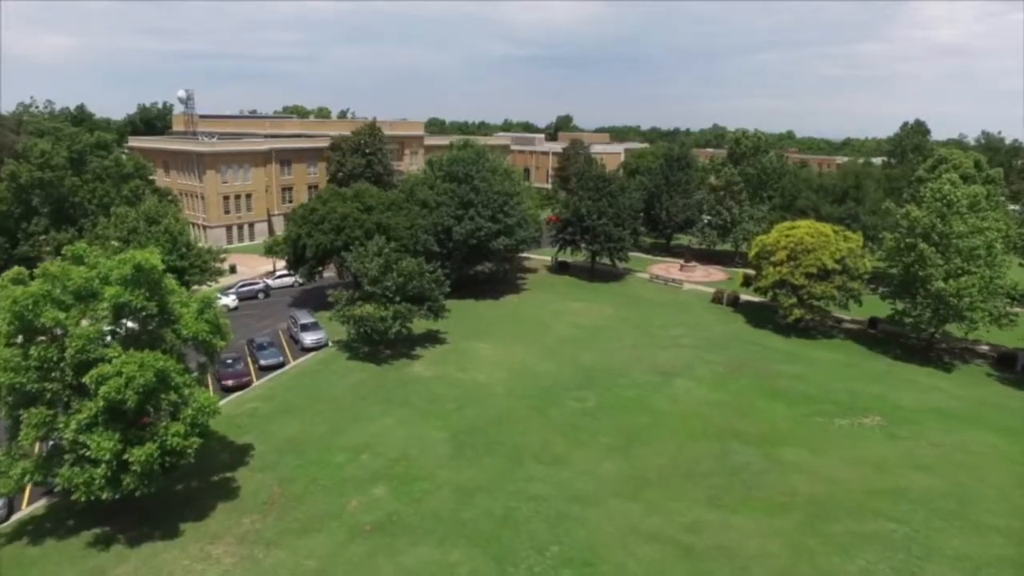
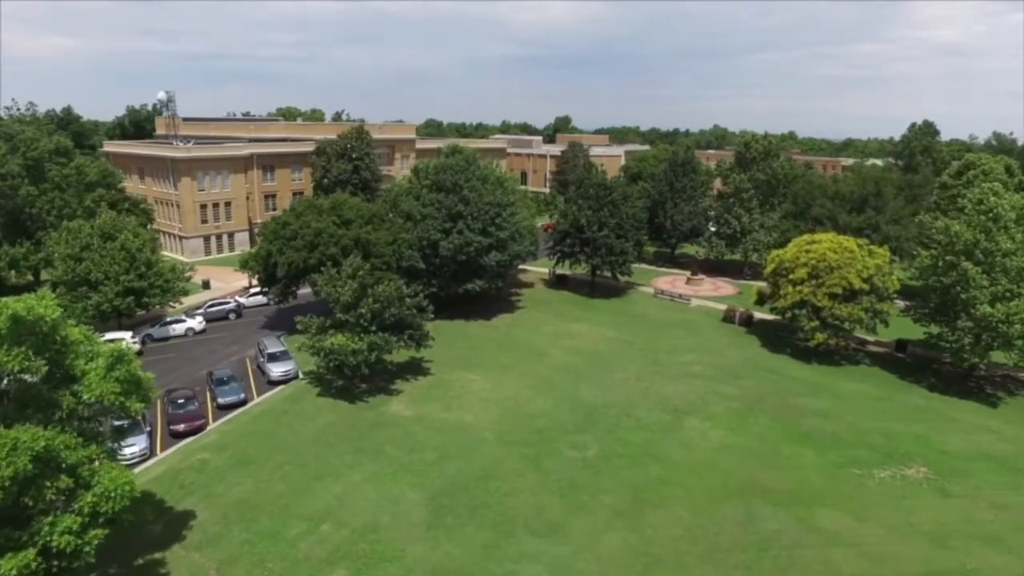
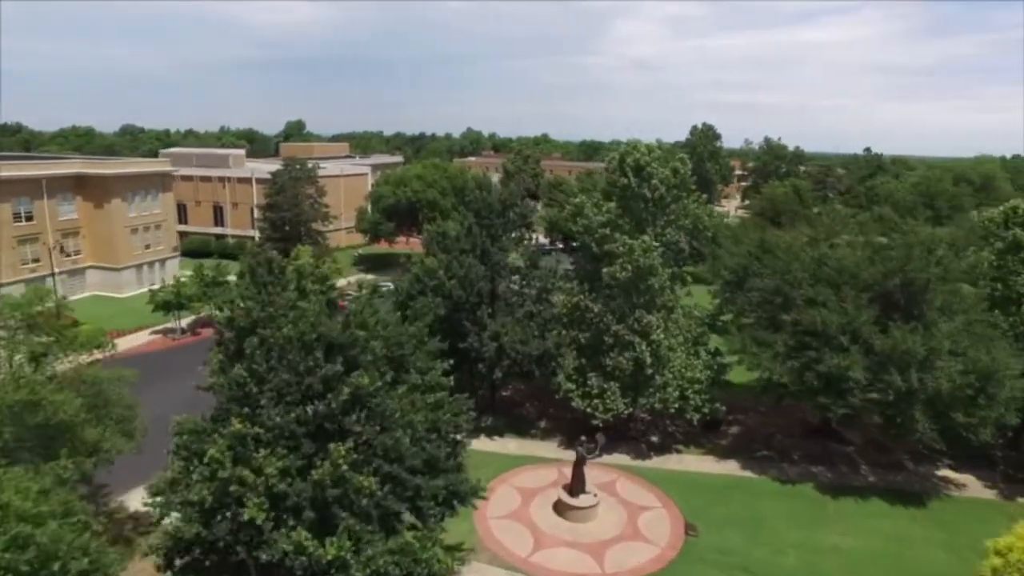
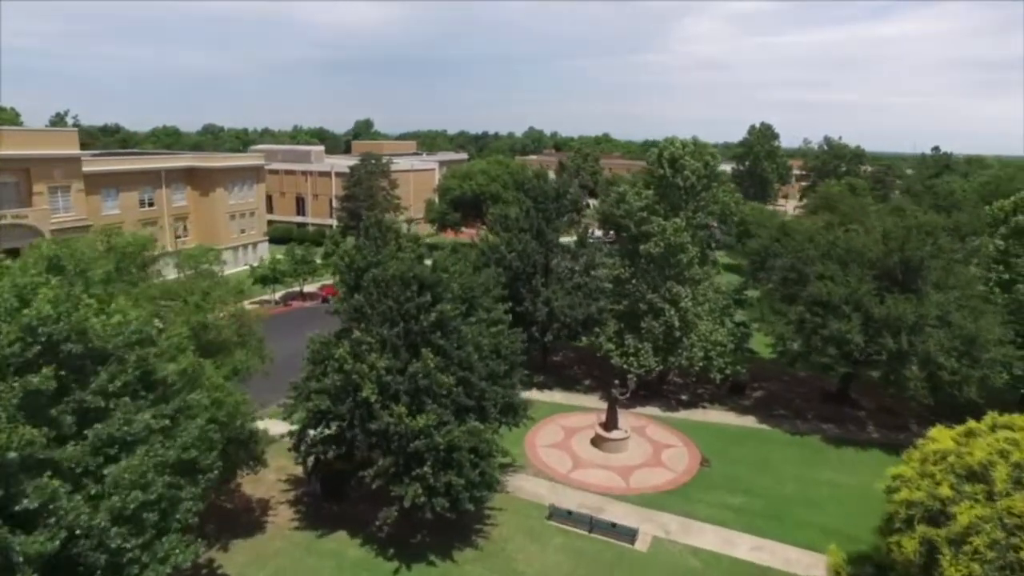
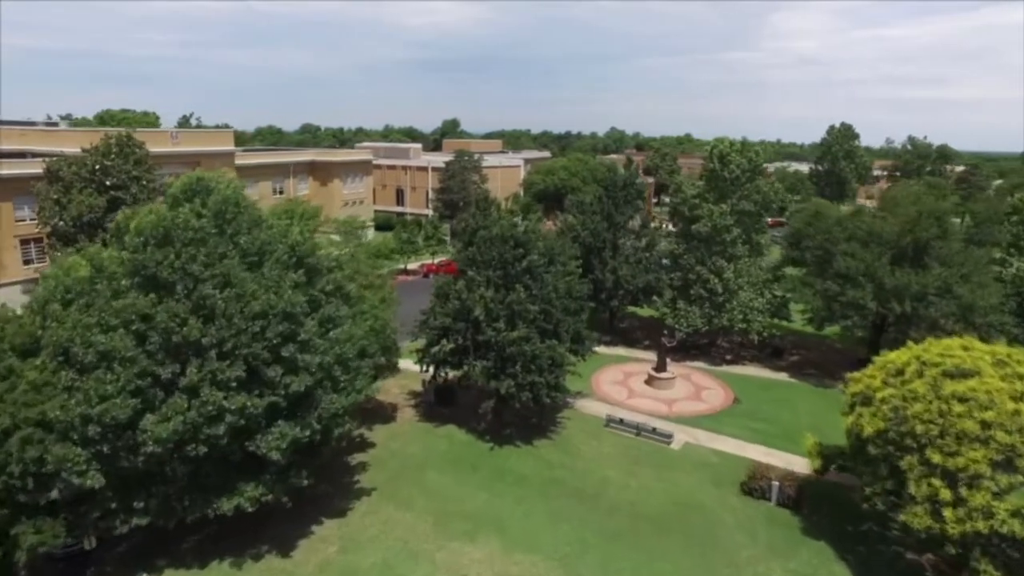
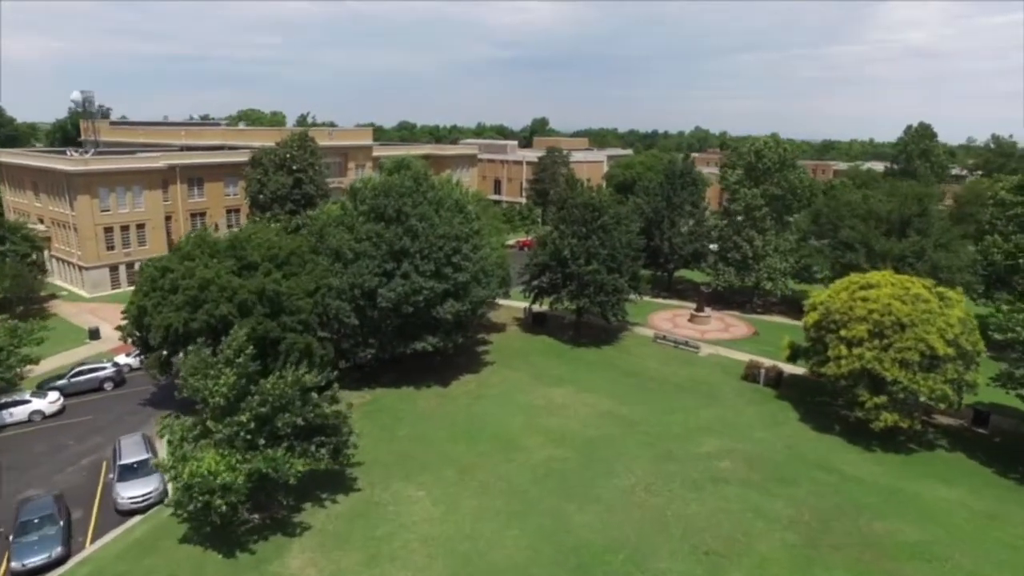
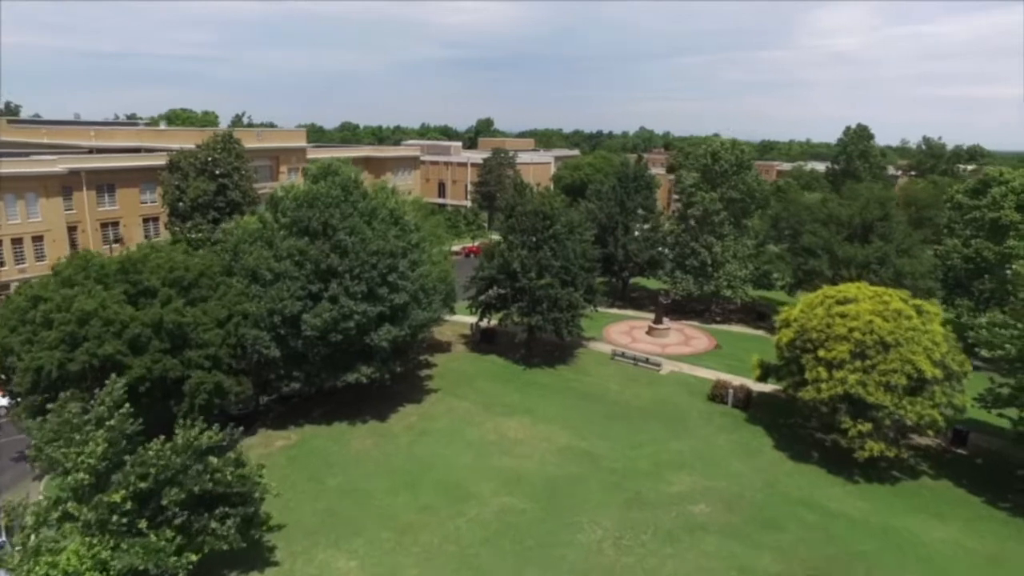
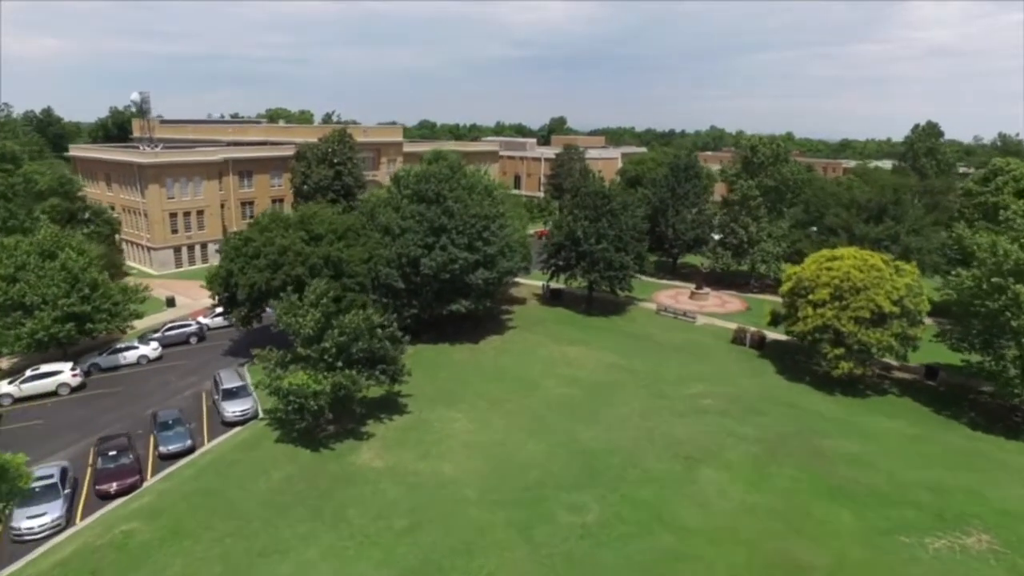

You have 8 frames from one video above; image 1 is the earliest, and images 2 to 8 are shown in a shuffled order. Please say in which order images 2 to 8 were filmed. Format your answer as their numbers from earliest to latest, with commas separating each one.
2, 8, 6, 7, 5, 4, 3
